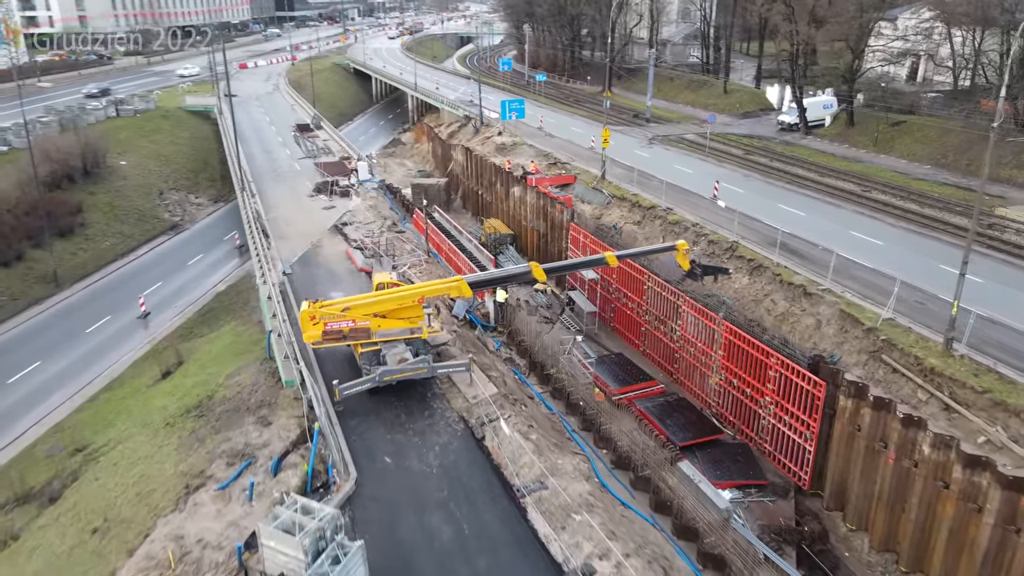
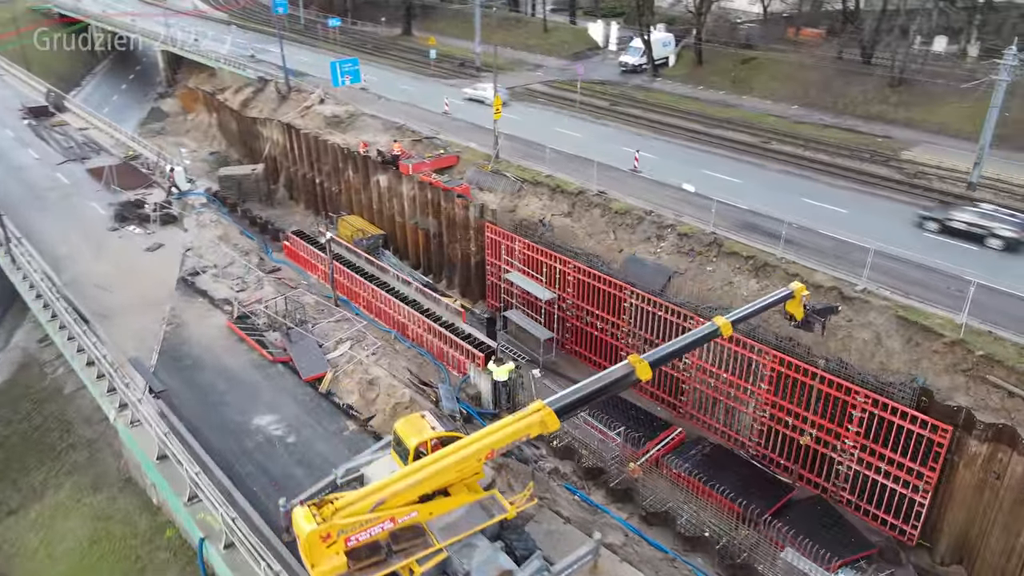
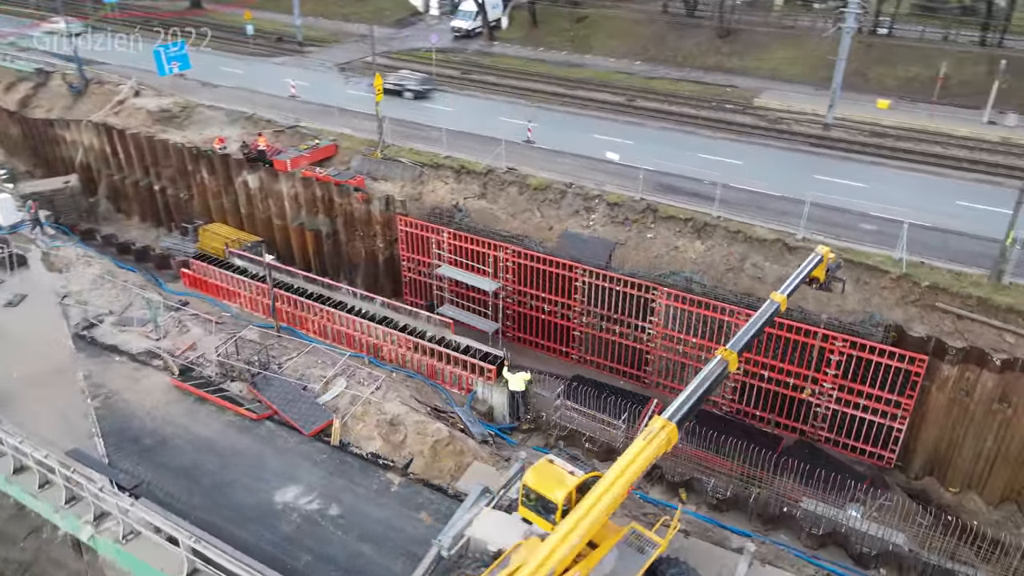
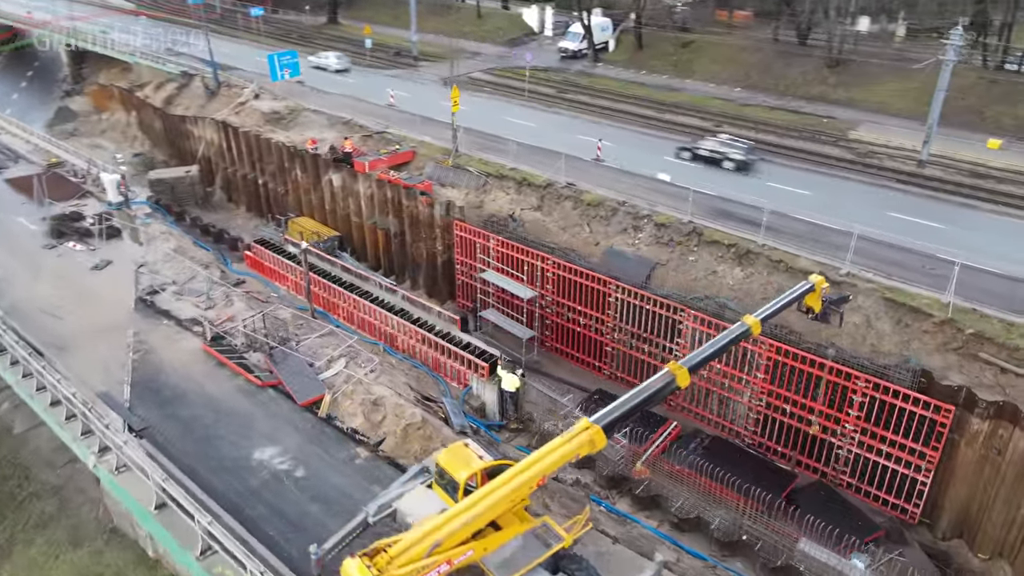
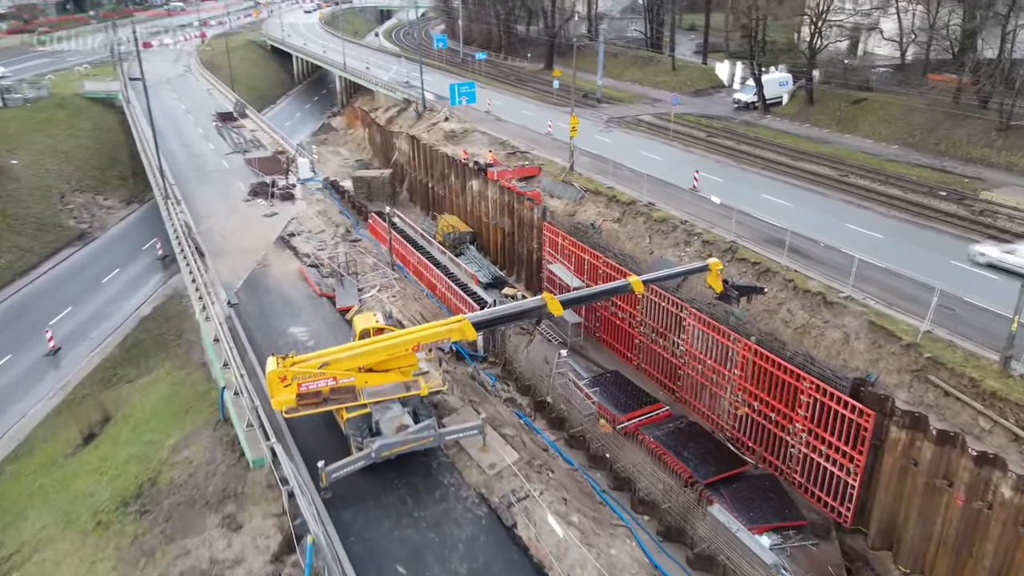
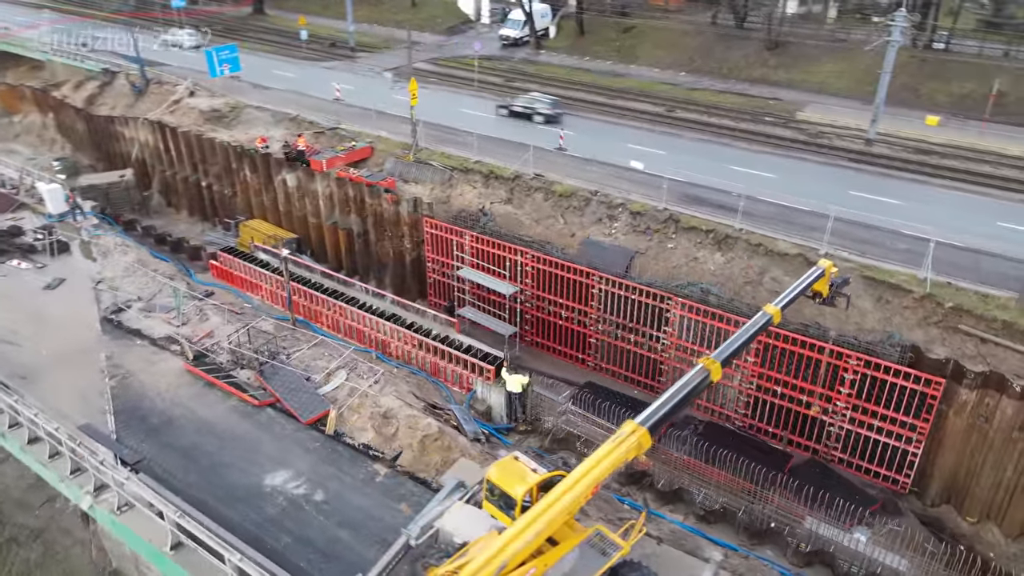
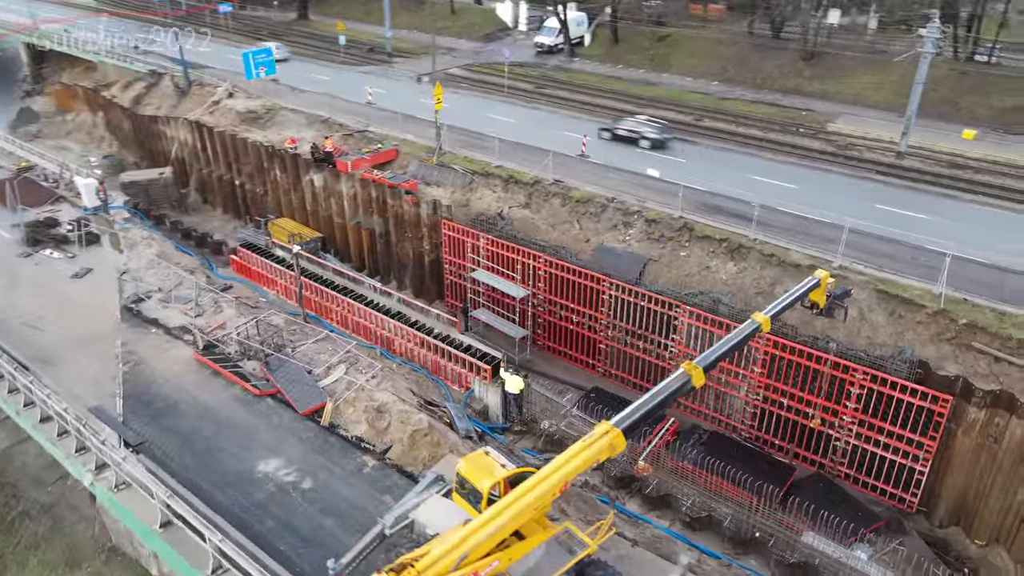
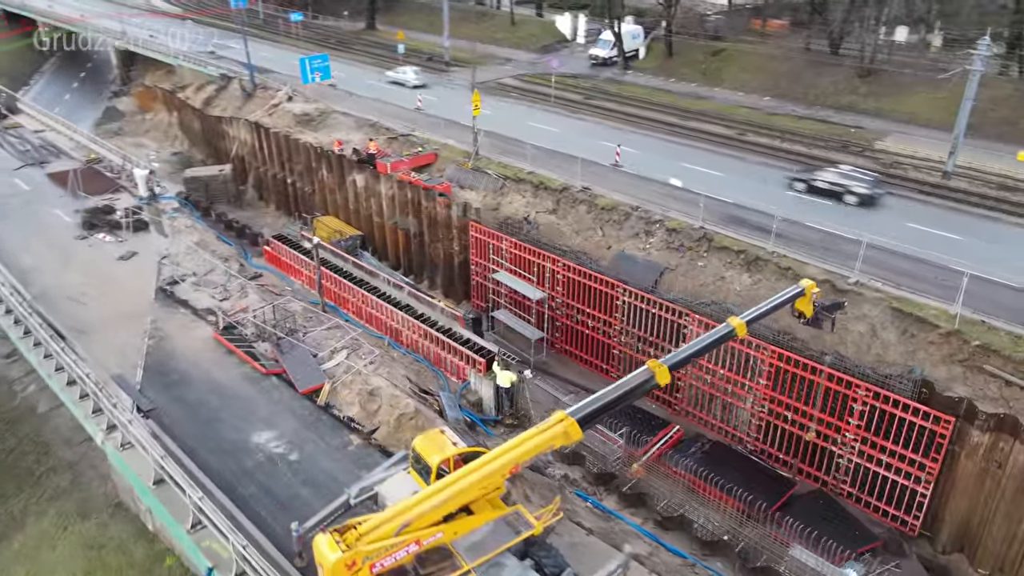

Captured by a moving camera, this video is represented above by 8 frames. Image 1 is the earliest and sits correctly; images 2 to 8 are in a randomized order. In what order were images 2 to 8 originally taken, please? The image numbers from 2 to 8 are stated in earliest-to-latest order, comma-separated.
5, 2, 8, 4, 7, 6, 3
